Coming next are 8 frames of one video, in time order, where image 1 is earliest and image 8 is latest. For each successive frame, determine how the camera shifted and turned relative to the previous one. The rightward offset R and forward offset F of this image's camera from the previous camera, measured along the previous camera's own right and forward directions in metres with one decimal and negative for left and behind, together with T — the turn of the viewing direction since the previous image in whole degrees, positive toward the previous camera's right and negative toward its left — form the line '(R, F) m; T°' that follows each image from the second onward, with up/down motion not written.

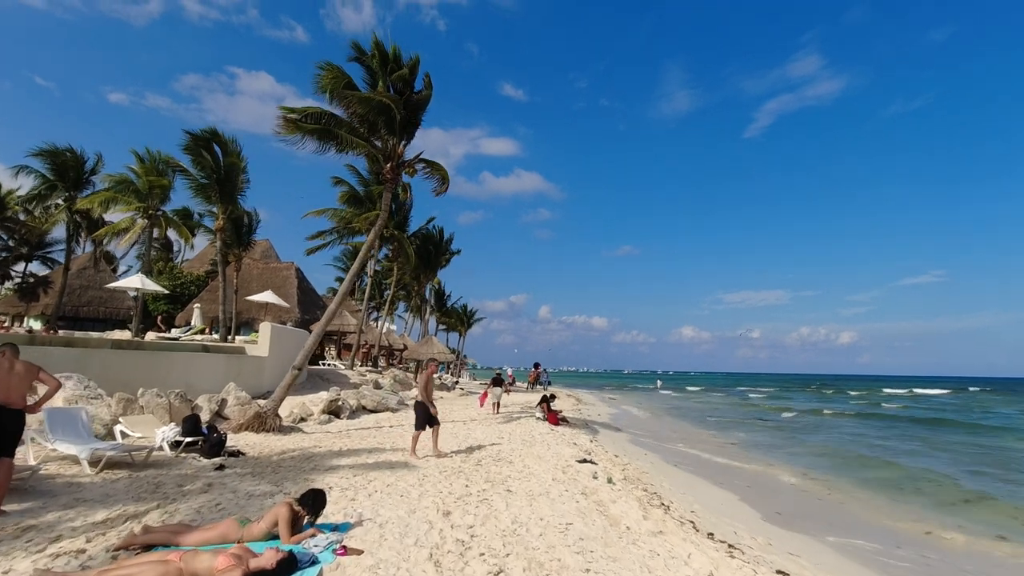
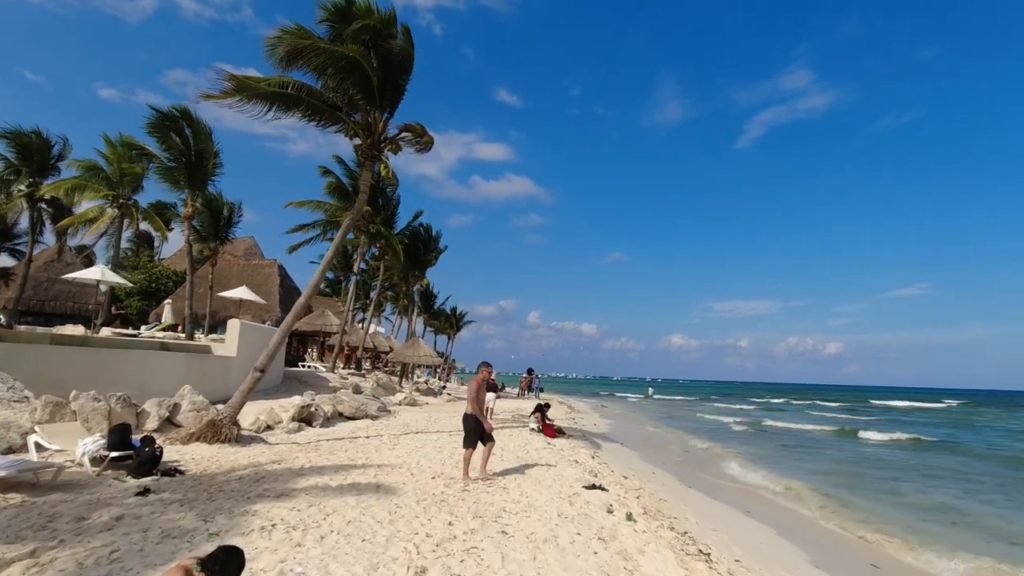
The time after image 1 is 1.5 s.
(-0.1, +1.4) m; +1°
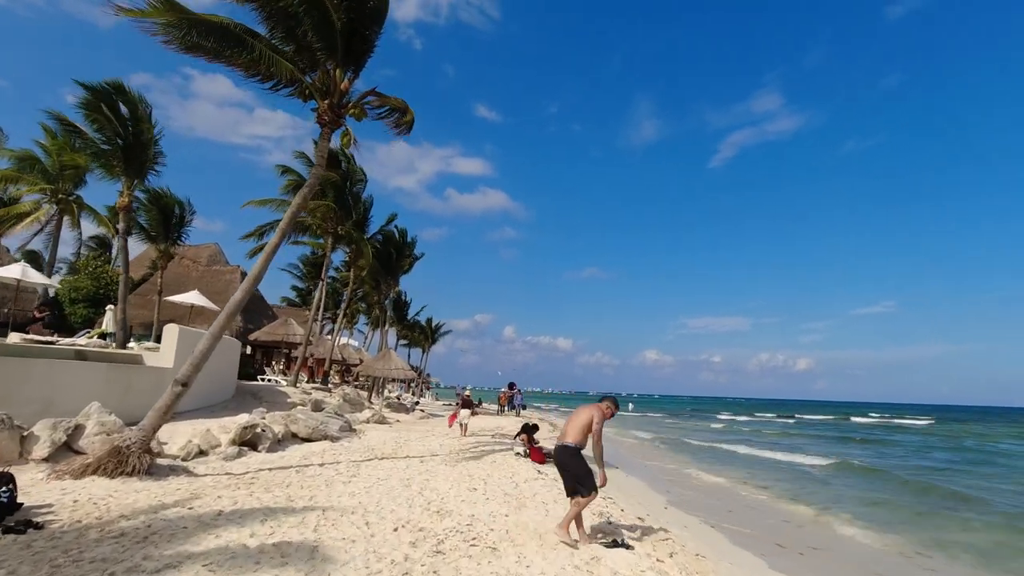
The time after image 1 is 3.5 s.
(-0.2, +1.8) m; +2°
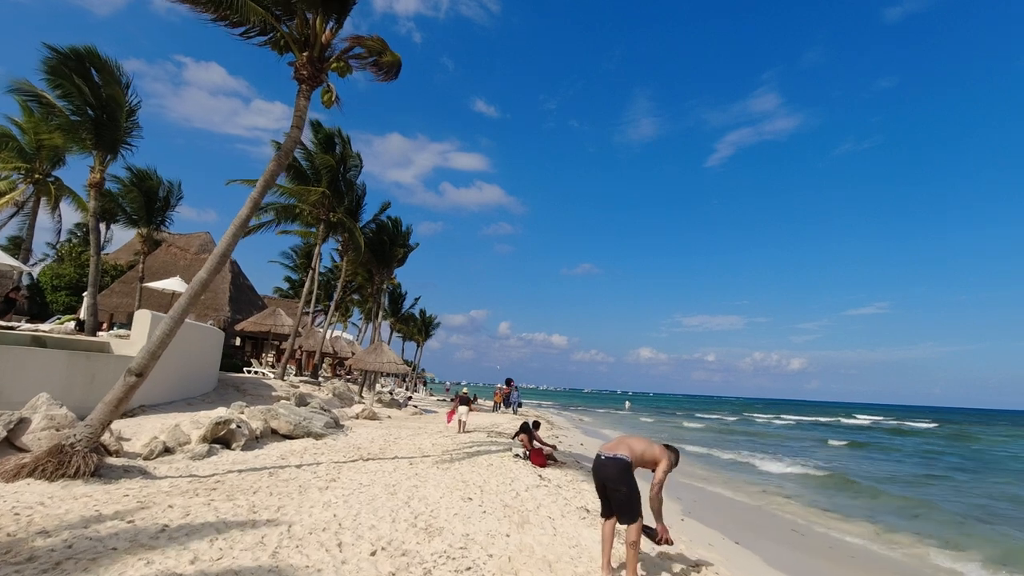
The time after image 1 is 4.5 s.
(-0.1, +1.0) m; 0°
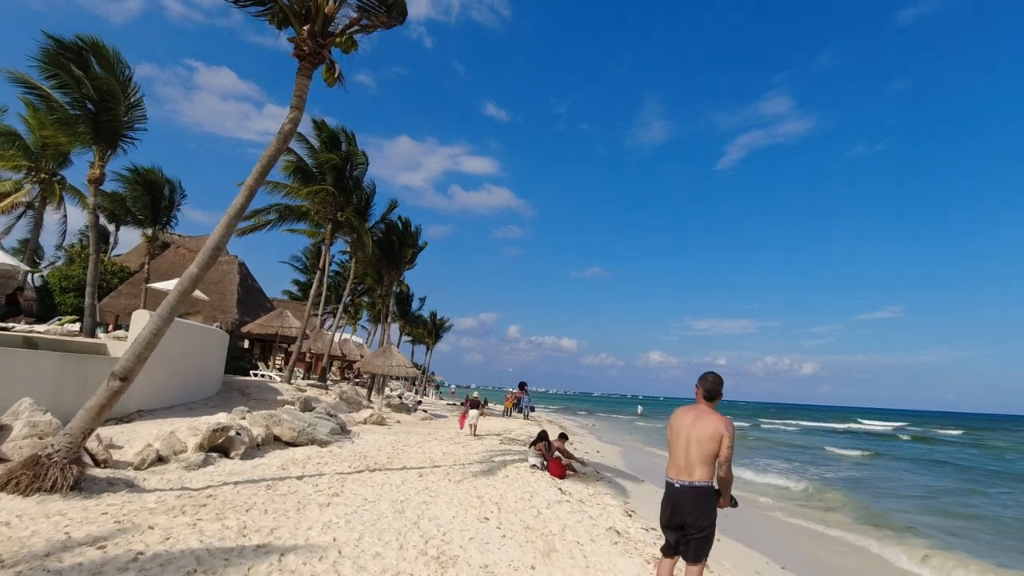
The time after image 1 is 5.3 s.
(-0.1, +0.7) m; -1°
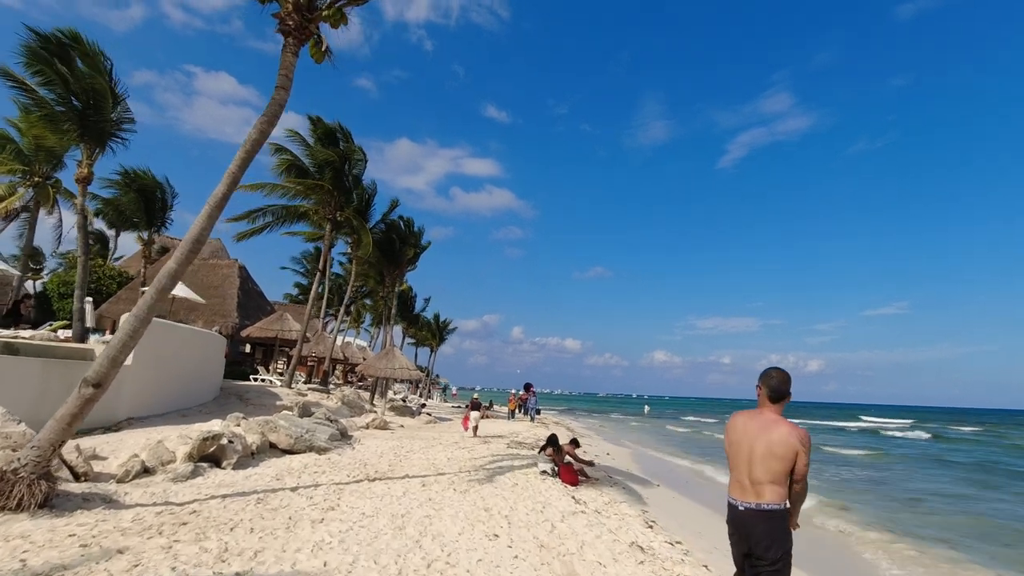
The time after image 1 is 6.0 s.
(-0.1, +0.6) m; 0°
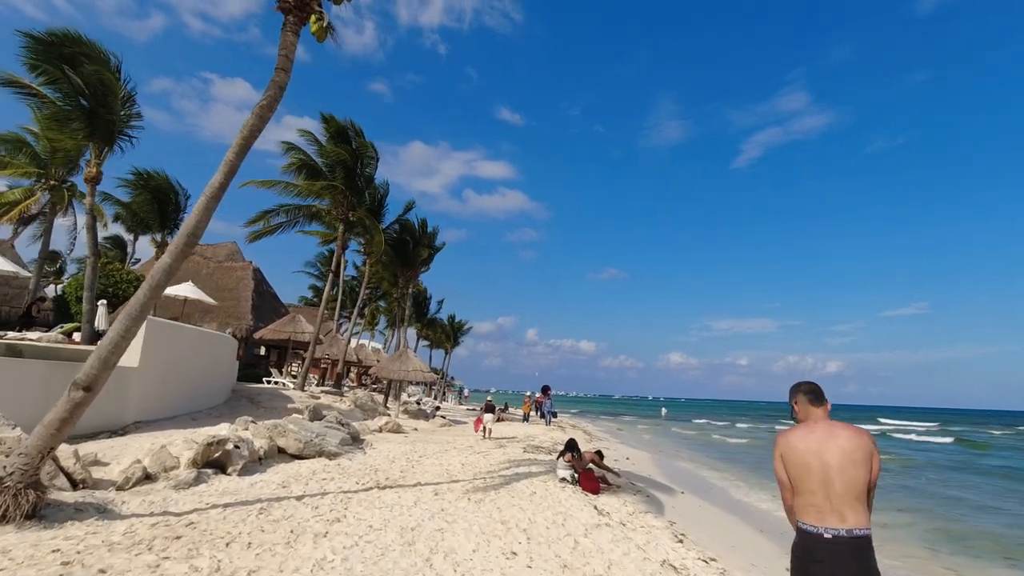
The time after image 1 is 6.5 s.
(0.0, +0.5) m; -1°
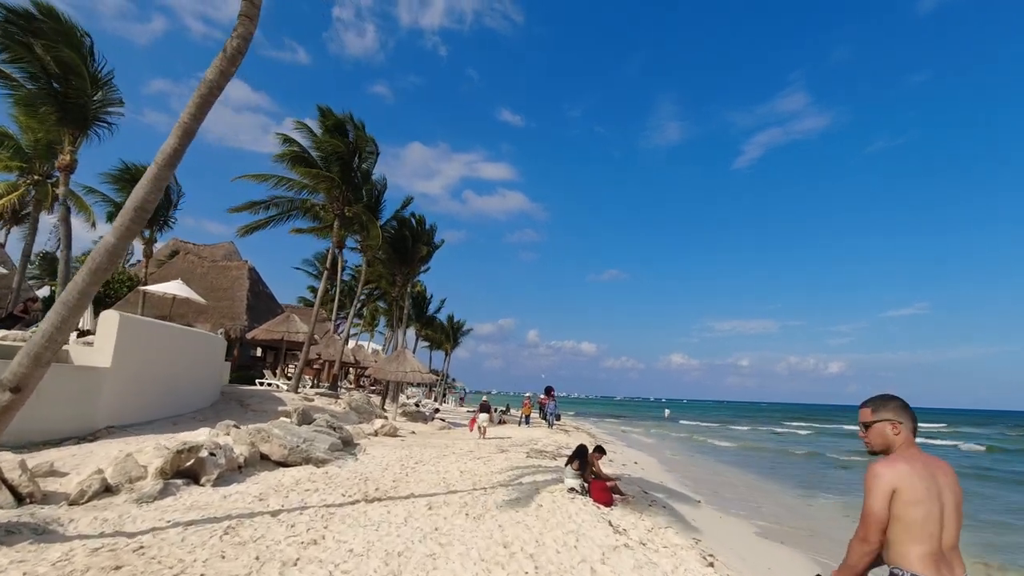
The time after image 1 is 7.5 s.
(0.0, +0.9) m; 0°
